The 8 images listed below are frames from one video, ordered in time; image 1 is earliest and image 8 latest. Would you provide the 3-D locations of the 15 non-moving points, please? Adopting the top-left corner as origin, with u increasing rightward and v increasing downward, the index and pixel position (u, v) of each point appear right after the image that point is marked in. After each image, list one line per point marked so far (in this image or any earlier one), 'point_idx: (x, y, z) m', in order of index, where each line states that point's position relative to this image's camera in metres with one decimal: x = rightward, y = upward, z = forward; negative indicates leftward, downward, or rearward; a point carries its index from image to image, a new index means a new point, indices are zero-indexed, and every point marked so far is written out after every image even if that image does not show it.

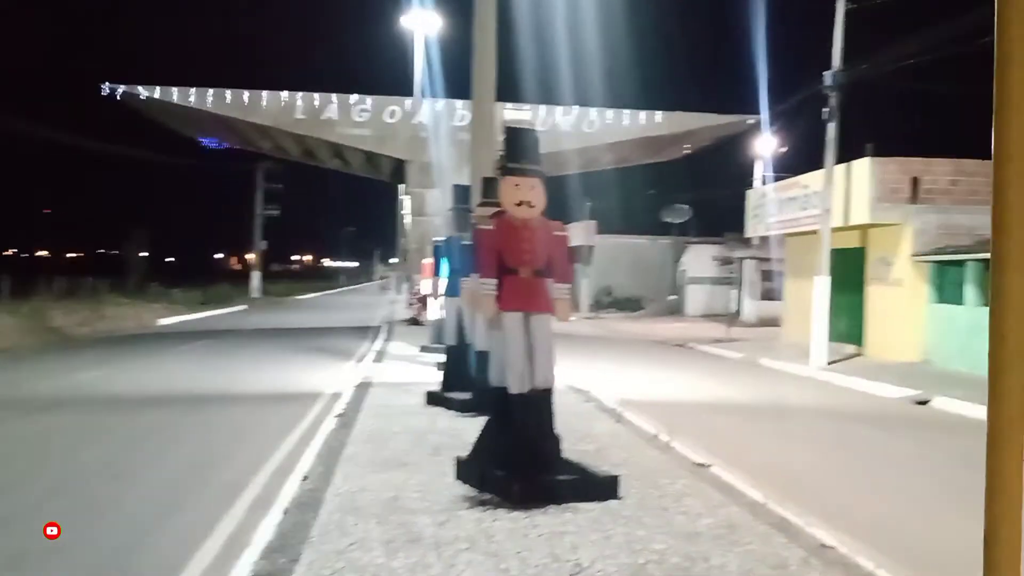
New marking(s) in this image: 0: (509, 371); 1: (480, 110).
0: (0.0, -0.6, +6.5) m
1: (-0.5, +2.6, +13.0) m
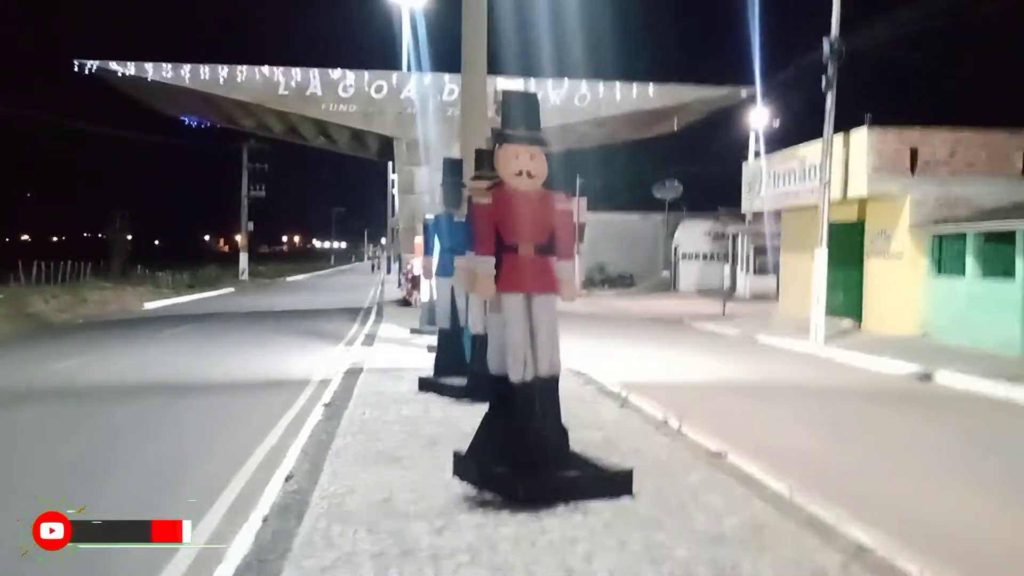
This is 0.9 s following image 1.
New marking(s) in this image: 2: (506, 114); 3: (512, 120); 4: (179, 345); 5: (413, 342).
0: (0.0, -0.5, +6.0) m
1: (-0.6, +2.9, +12.3) m
2: (0.0, +1.2, +6.1) m
3: (0.0, +1.2, +6.1) m
4: (-7.0, -1.2, +18.4) m
5: (-1.9, -1.0, +16.4) m
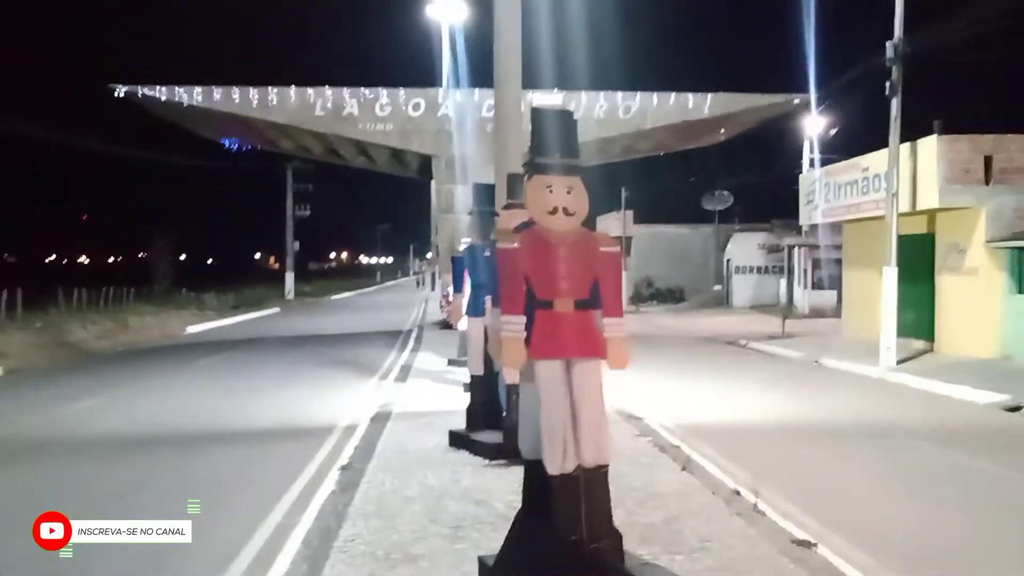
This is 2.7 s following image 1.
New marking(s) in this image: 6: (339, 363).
0: (+0.2, -0.9, +4.8) m
1: (-0.1, +2.5, +11.2) m
2: (+0.1, +0.9, +5.0) m
3: (+0.2, +0.8, +4.9) m
4: (-6.1, -1.9, +17.6) m
5: (-1.1, -1.6, +15.2) m
6: (-3.9, -1.7, +19.7) m
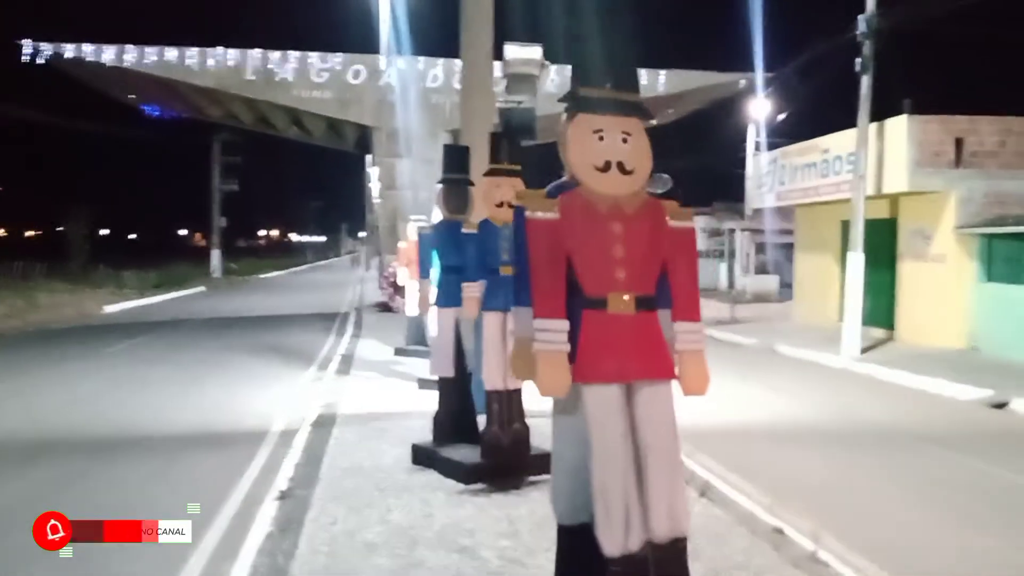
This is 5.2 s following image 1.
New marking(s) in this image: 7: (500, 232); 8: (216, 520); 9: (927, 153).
0: (+0.3, -0.8, +3.3) m
1: (-0.4, +2.7, +9.5) m
2: (+0.3, +0.9, +3.4) m
3: (+0.3, +0.9, +3.4) m
4: (-7.0, -1.5, +15.5) m
5: (-1.8, -1.3, +13.6) m
6: (-5.0, -1.3, +17.9) m
7: (-0.1, +0.4, +6.8) m
8: (-2.2, -1.7, +6.2) m
9: (+8.9, +2.9, +18.4) m
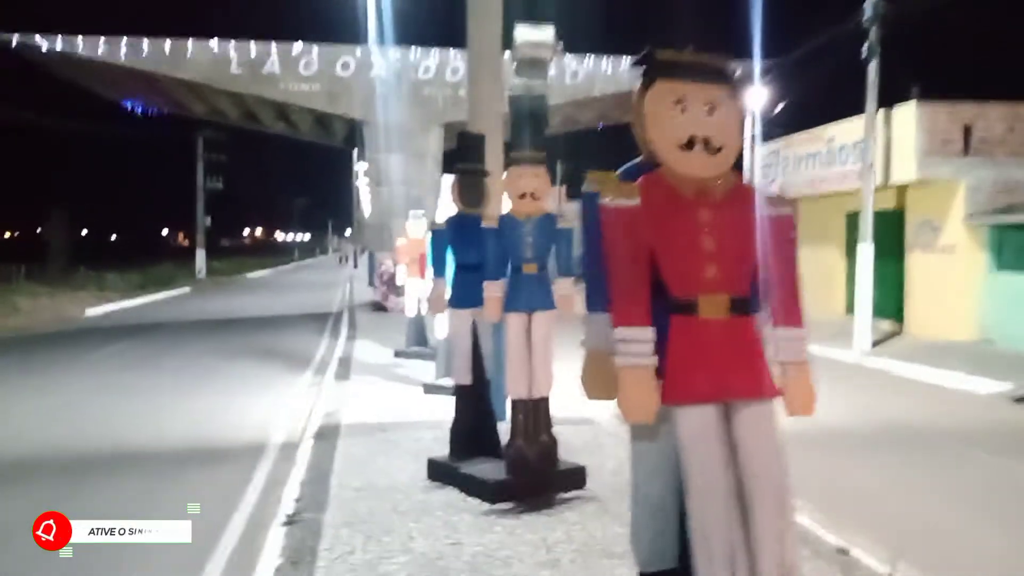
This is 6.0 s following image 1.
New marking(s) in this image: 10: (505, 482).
0: (+0.6, -0.8, +2.7) m
1: (-0.3, +2.7, +9.0) m
2: (+0.5, +0.9, +2.8) m
3: (+0.5, +0.9, +2.8) m
4: (-6.9, -1.5, +14.9) m
5: (-1.7, -1.3, +13.0) m
6: (-4.9, -1.3, +17.2) m
7: (+0.1, +0.4, +6.2) m
8: (-2.0, -1.7, +5.6) m
9: (+8.9, +3.1, +18.0) m
10: (-0.1, -1.4, +6.2) m
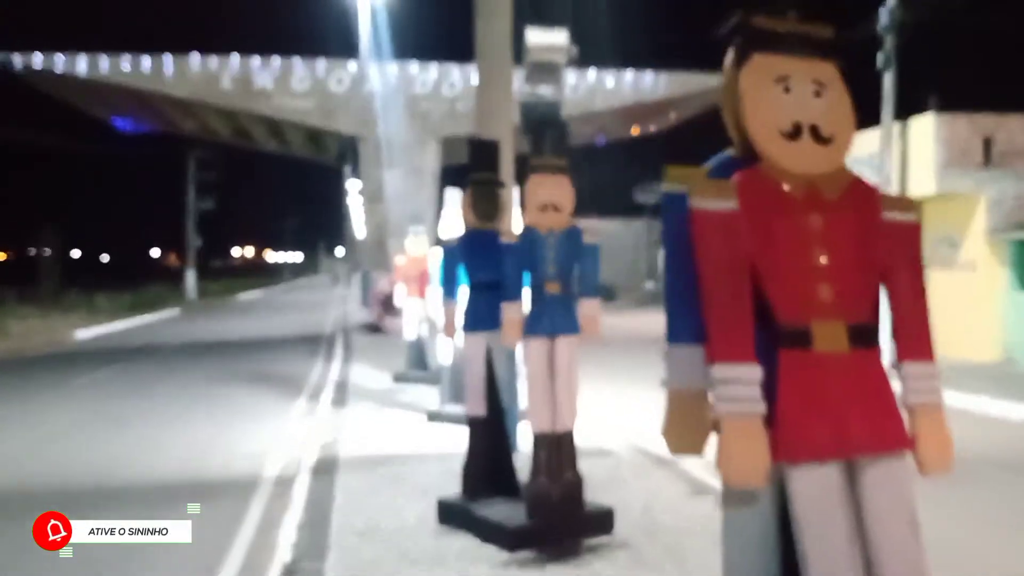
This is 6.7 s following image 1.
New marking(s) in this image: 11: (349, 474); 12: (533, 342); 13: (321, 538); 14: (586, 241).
0: (+0.7, -0.9, +2.1) m
1: (-0.2, +2.5, +8.4) m
2: (+0.7, +0.8, +2.3) m
3: (+0.7, +0.8, +2.2) m
4: (-6.8, -1.9, +14.2) m
5: (-1.6, -1.6, +12.3) m
6: (-4.9, -1.7, +16.5) m
7: (+0.2, +0.3, +5.6) m
8: (-1.8, -1.8, +5.0) m
9: (+8.9, +2.7, +17.5) m
10: (+0.1, -1.5, +5.6) m
11: (-1.5, -1.7, +8.0) m
12: (+0.1, -0.3, +5.6) m
13: (-1.4, -1.7, +6.0) m
14: (+0.5, +0.3, +5.8) m
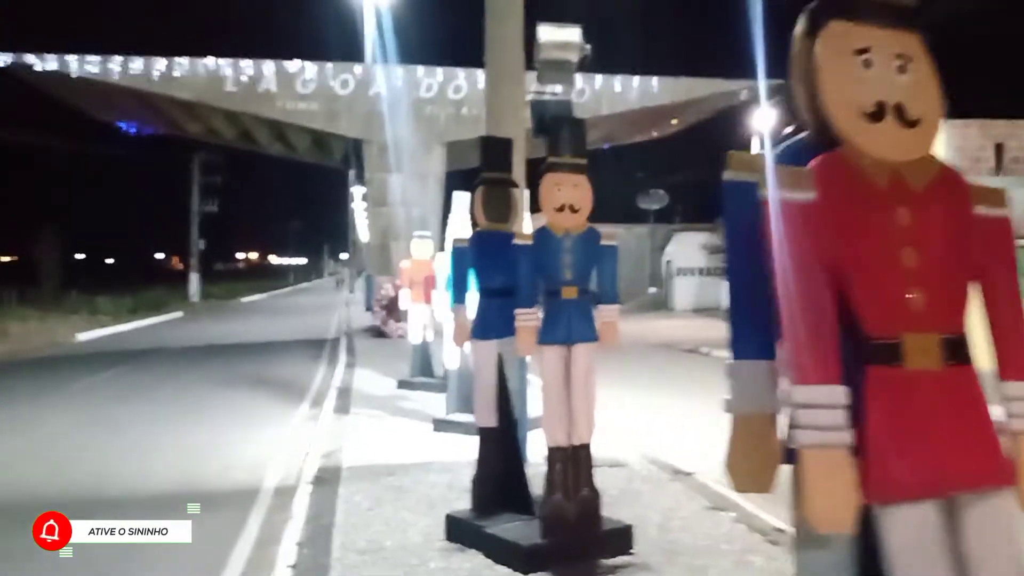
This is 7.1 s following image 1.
0: (+0.8, -0.9, +1.7) m
1: (-0.1, +2.4, +8.1) m
2: (+0.7, +0.8, +1.9) m
3: (+0.8, +0.8, +1.9) m
4: (-6.7, -1.9, +13.8) m
5: (-1.5, -1.6, +12.0) m
6: (-4.7, -1.8, +16.2) m
7: (+0.3, +0.3, +5.3) m
8: (-1.7, -1.9, +4.6) m
9: (+9.1, +2.6, +17.2) m
10: (+0.2, -1.6, +5.2) m
11: (-1.4, -1.7, +7.6) m
12: (+0.2, -0.4, +5.3) m
13: (-1.3, -1.8, +5.7) m
14: (+0.6, +0.3, +5.4) m
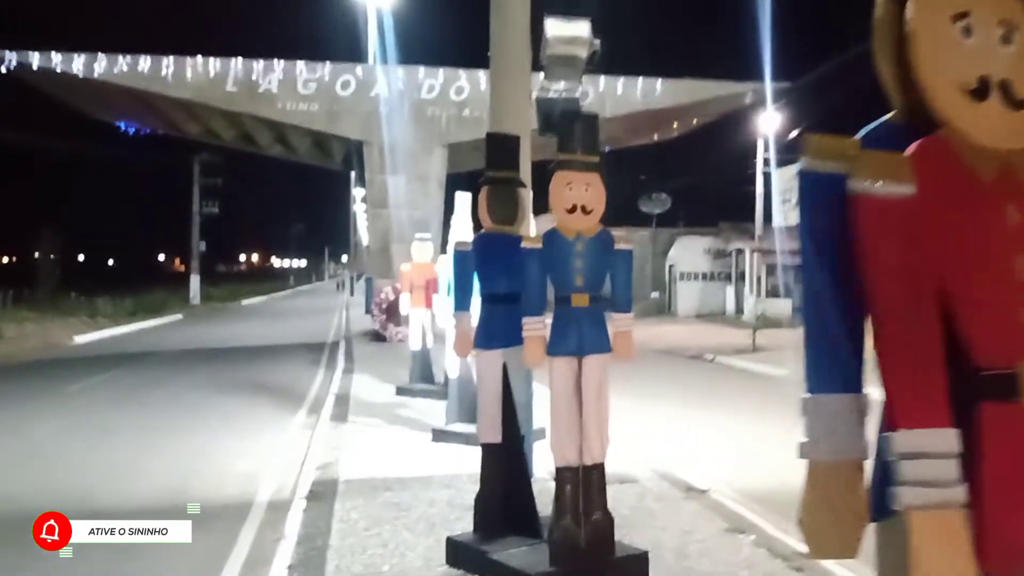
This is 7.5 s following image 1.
0: (+0.8, -0.9, +1.4) m
1: (-0.1, +2.4, +7.7) m
2: (+0.8, +0.8, +1.6) m
3: (+0.8, +0.8, +1.5) m
4: (-6.7, -1.9, +13.5) m
5: (-1.5, -1.7, +11.6) m
6: (-4.7, -1.8, +15.9) m
7: (+0.3, +0.2, +4.9) m
8: (-1.7, -1.9, +4.3) m
9: (+9.1, +2.5, +16.8) m
10: (+0.2, -1.6, +4.9) m
11: (-1.4, -1.8, +7.3) m
12: (+0.3, -0.4, +4.9) m
13: (-1.2, -1.8, +5.3) m
14: (+0.6, +0.2, +5.1) m
